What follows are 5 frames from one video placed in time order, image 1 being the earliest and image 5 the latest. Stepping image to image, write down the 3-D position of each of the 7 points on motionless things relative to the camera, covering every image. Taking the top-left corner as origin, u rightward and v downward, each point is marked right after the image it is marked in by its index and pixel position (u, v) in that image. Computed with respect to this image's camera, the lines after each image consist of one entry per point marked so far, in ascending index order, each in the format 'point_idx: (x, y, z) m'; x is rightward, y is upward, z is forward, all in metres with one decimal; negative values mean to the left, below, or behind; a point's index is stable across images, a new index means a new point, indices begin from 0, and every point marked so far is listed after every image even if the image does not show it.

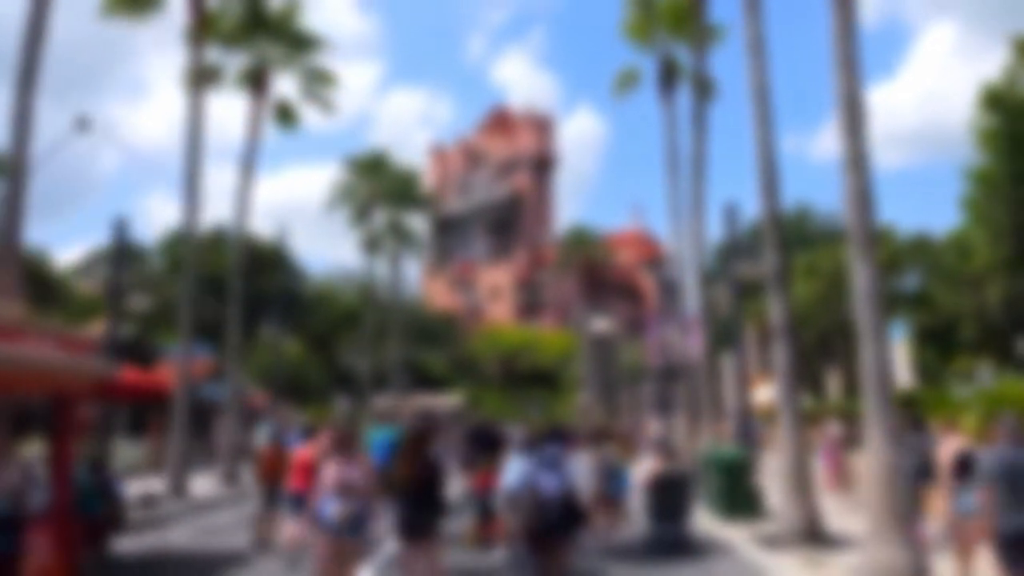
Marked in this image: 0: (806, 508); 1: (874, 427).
0: (+4.1, -3.1, +19.6) m
1: (+4.0, -1.6, +15.9) m
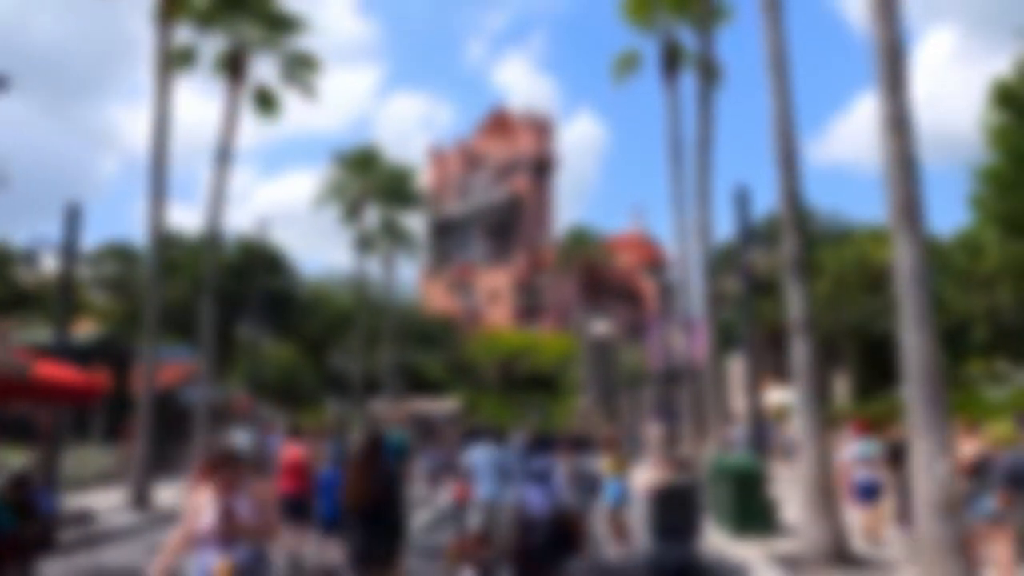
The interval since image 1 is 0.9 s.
0: (+3.9, -2.9, +17.5) m
1: (+3.8, -1.4, +13.8) m
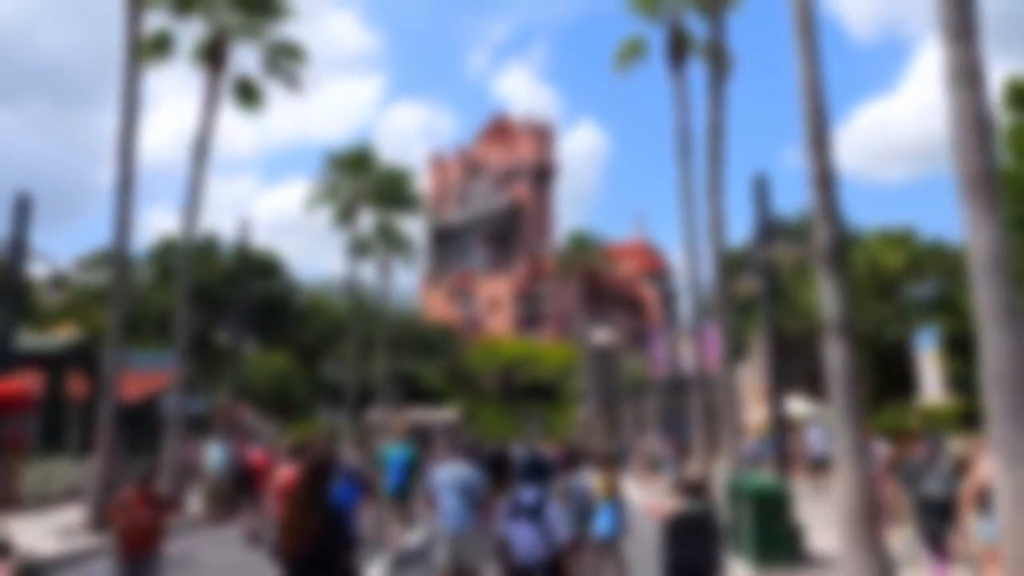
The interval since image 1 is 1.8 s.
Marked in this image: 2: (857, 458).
0: (+3.9, -2.9, +15.4) m
1: (+3.8, -1.4, +11.6) m
2: (+3.9, -1.9, +16.1) m
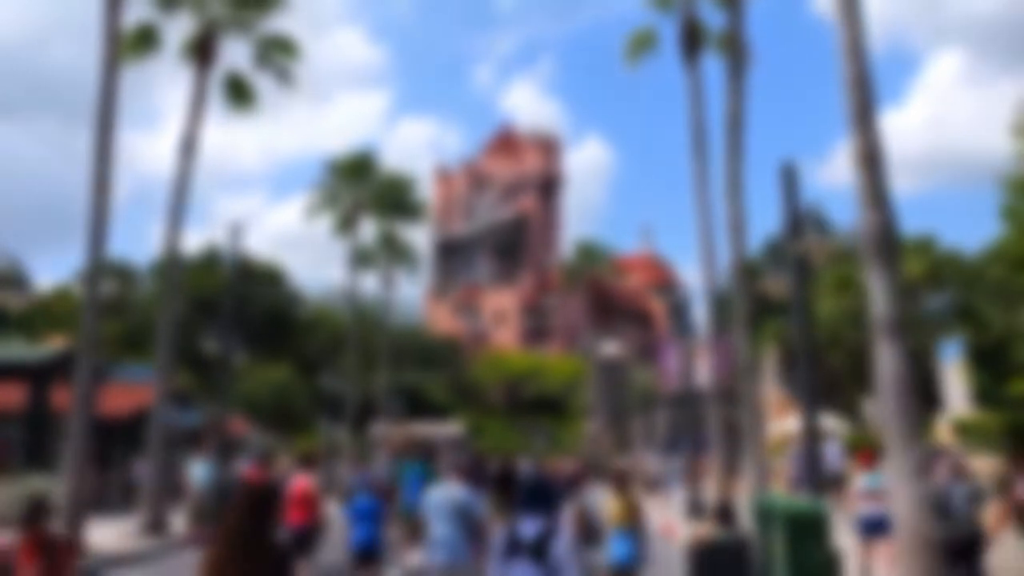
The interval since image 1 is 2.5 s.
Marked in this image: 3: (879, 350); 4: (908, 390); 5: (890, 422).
0: (+3.9, -2.9, +13.6) m
1: (+3.8, -1.3, +9.8) m
2: (+3.9, -1.9, +14.3) m
3: (+3.7, -0.7, +14.9) m
4: (+4.0, -1.2, +14.7) m
5: (+3.8, -1.5, +14.7) m
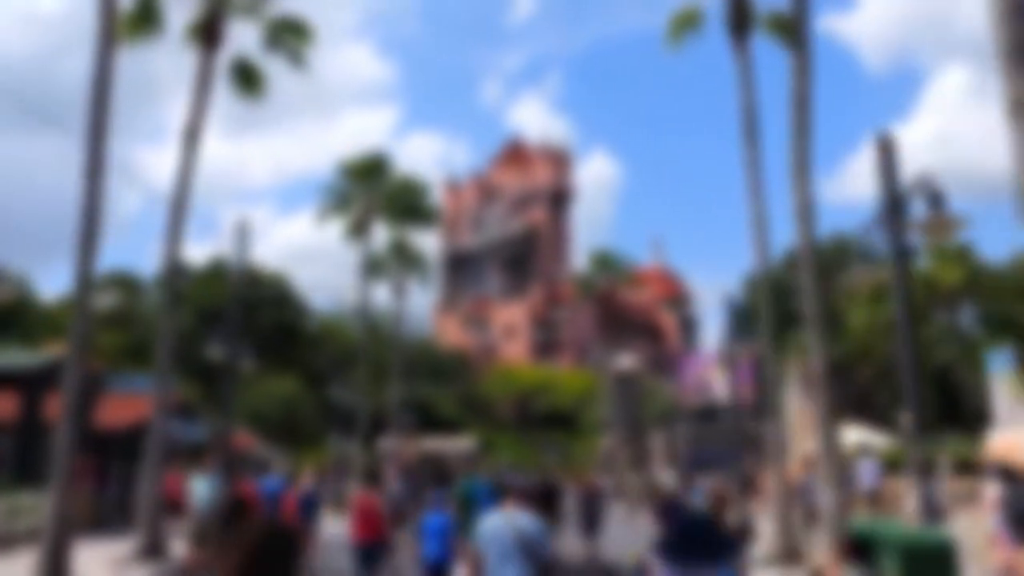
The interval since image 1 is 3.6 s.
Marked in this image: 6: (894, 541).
0: (+4.4, -2.7, +11.1) m
1: (+4.3, -1.1, +7.4) m
2: (+4.4, -1.8, +11.9) m
3: (+4.3, -0.6, +12.5) m
4: (+4.5, -1.1, +12.3) m
5: (+4.4, -1.3, +12.3) m
6: (+3.7, -2.6, +14.2) m
